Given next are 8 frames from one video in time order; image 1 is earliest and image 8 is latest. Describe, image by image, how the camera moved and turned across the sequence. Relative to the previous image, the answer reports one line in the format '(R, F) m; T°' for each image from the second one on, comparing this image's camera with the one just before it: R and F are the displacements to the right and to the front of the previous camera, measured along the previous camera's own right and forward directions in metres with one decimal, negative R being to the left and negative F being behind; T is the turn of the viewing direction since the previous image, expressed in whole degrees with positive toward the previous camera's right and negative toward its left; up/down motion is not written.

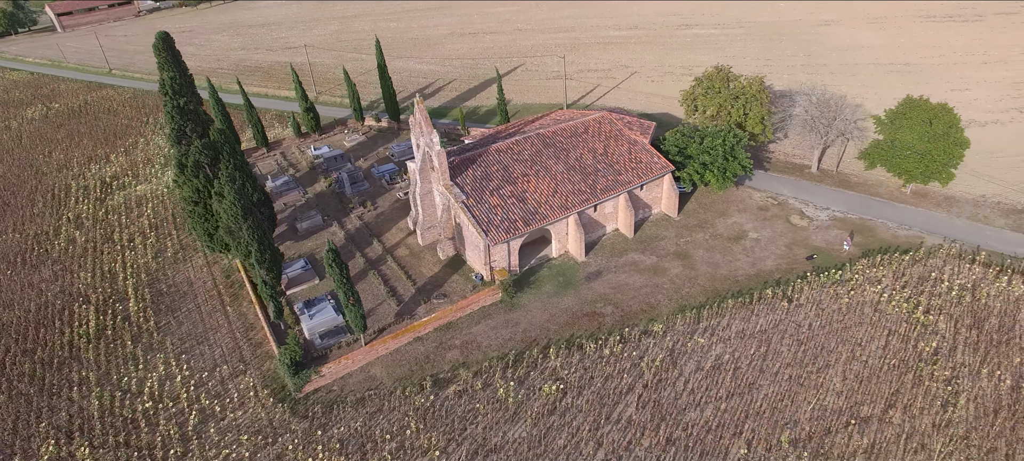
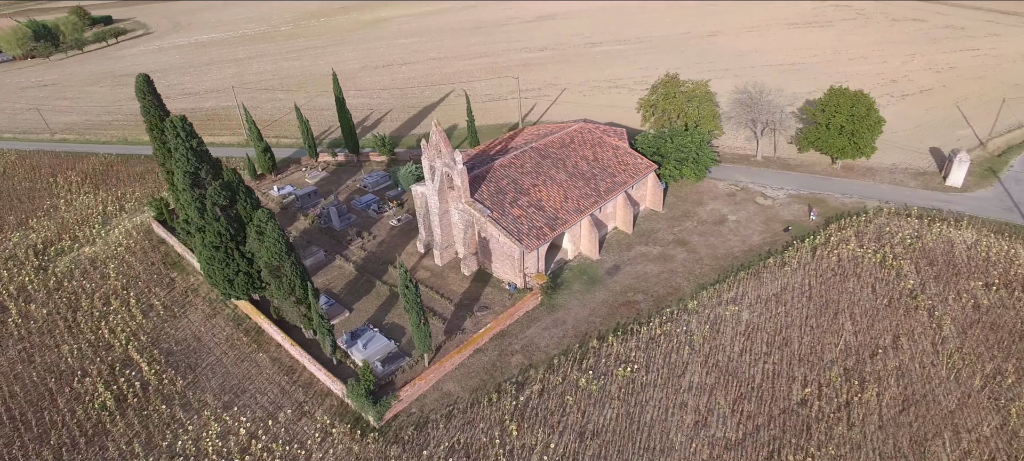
(-6.4, -0.7) m; +12°
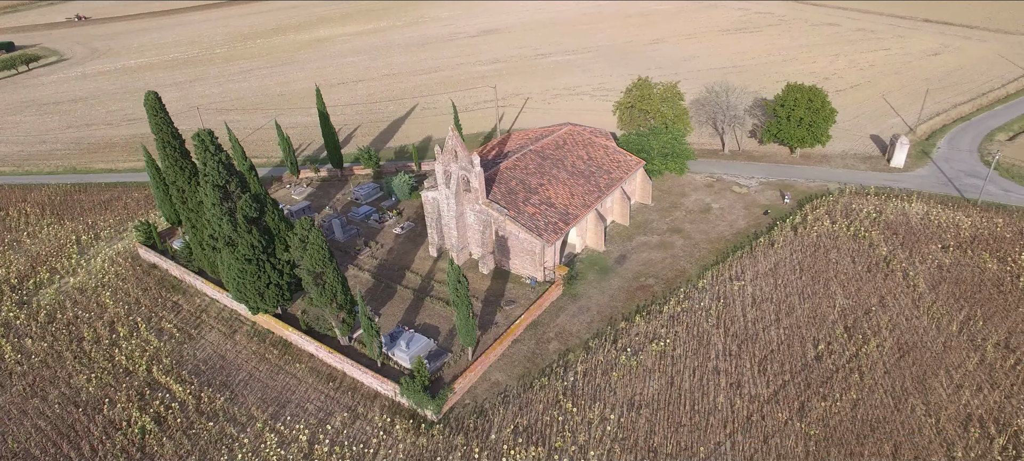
(-4.0, -1.1) m; +7°
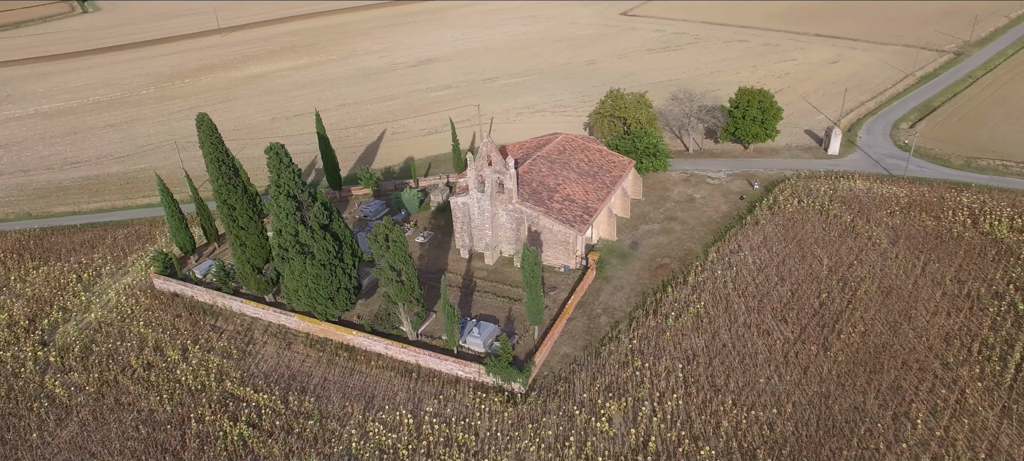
(-6.1, -2.2) m; +9°
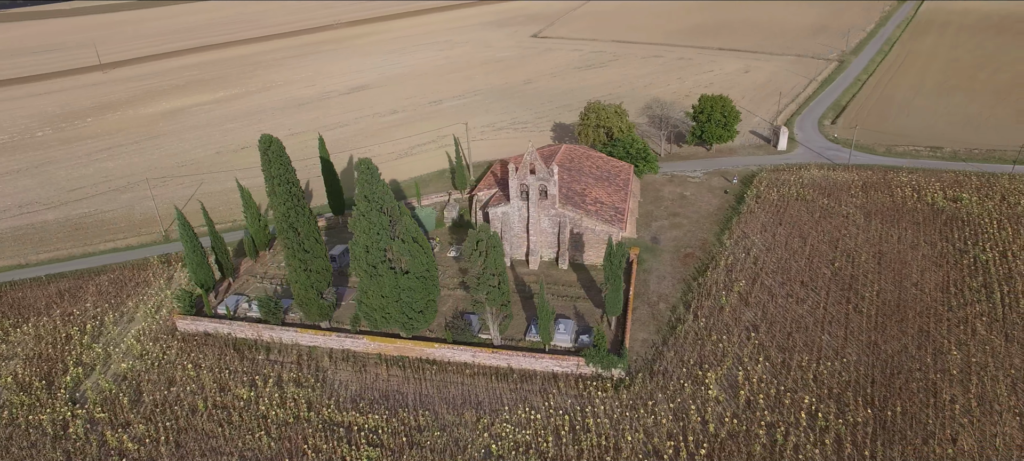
(-8.2, -0.6) m; +11°
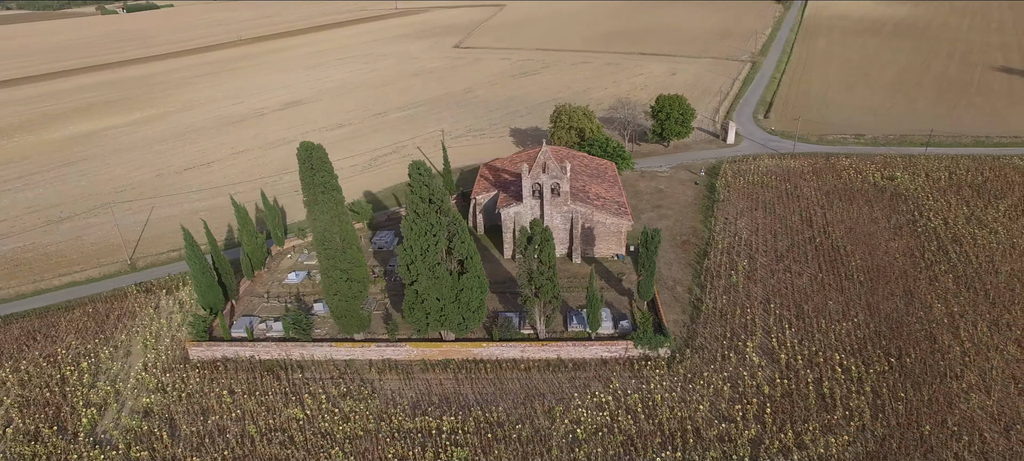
(-6.0, -0.2) m; +9°
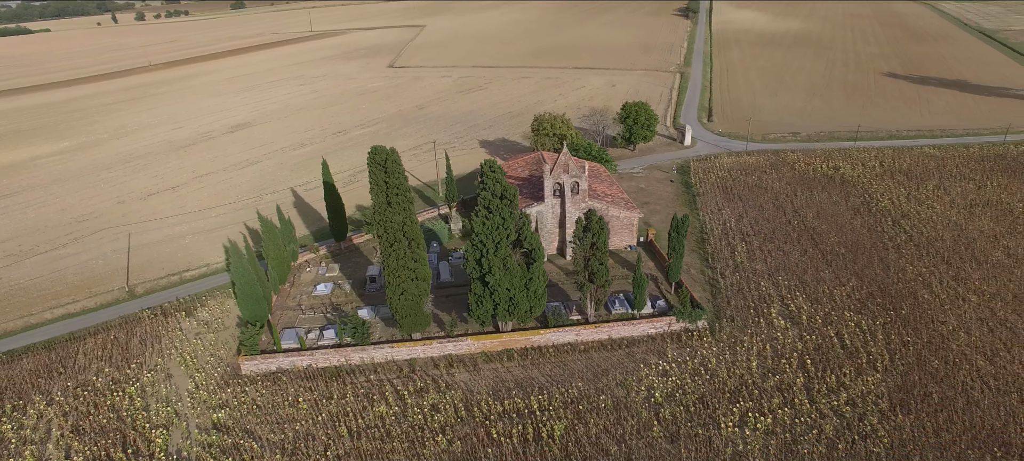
(-6.5, -1.4) m; +9°
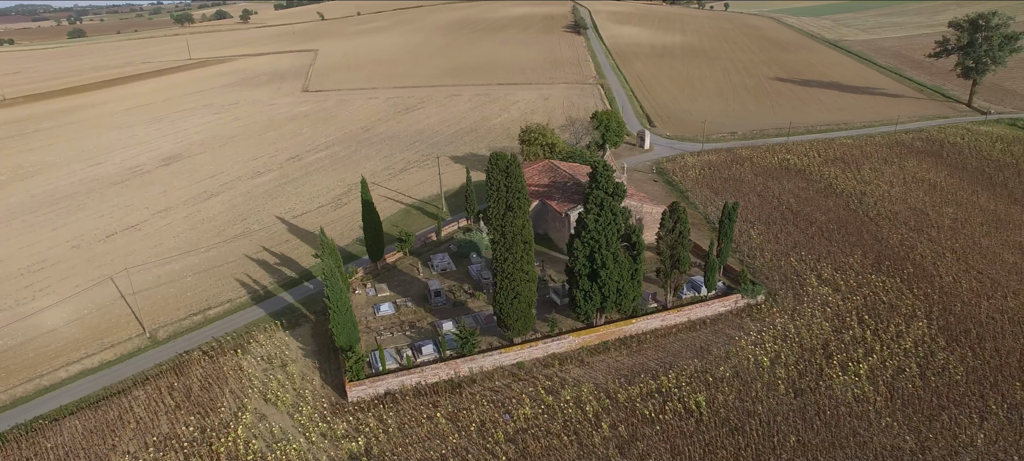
(-10.2, -0.1) m; +12°
